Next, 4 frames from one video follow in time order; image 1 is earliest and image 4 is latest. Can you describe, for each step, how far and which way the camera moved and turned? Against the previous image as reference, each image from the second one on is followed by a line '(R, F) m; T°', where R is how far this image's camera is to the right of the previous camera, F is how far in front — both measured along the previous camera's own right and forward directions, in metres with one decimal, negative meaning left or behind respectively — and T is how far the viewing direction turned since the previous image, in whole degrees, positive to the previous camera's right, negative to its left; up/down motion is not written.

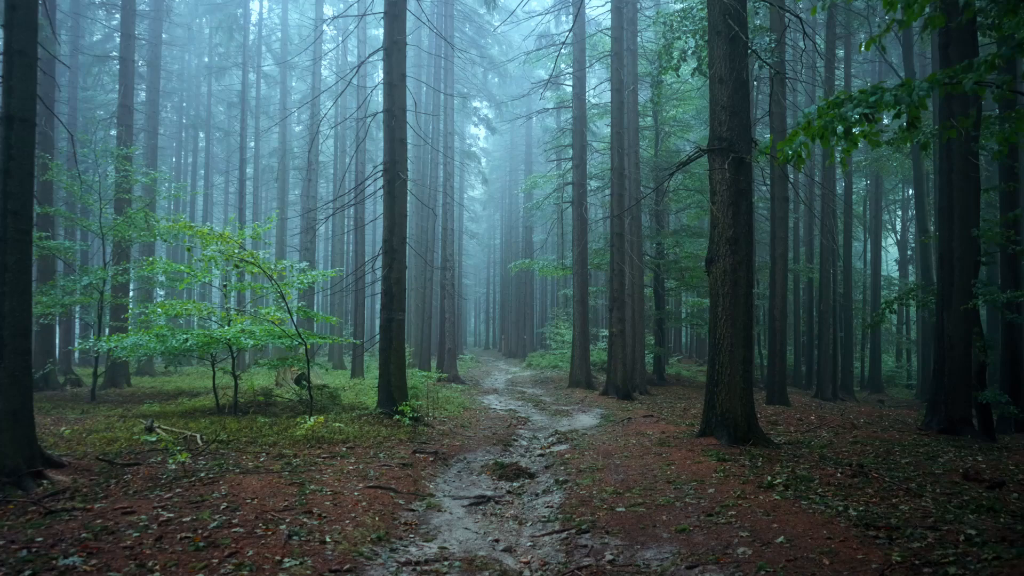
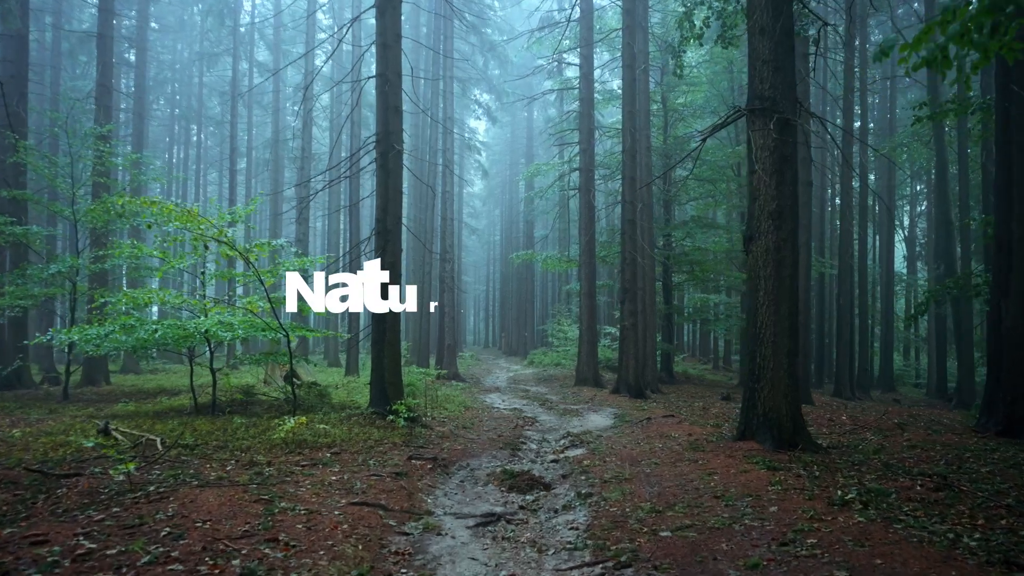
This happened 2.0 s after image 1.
(-0.1, +1.0) m; 0°
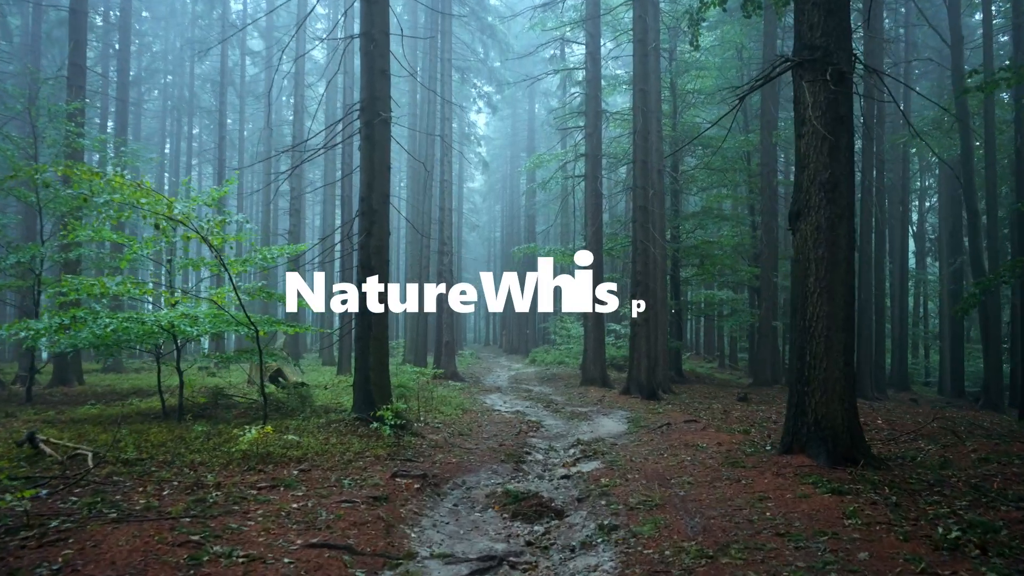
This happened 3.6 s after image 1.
(0.0, +1.1) m; 0°
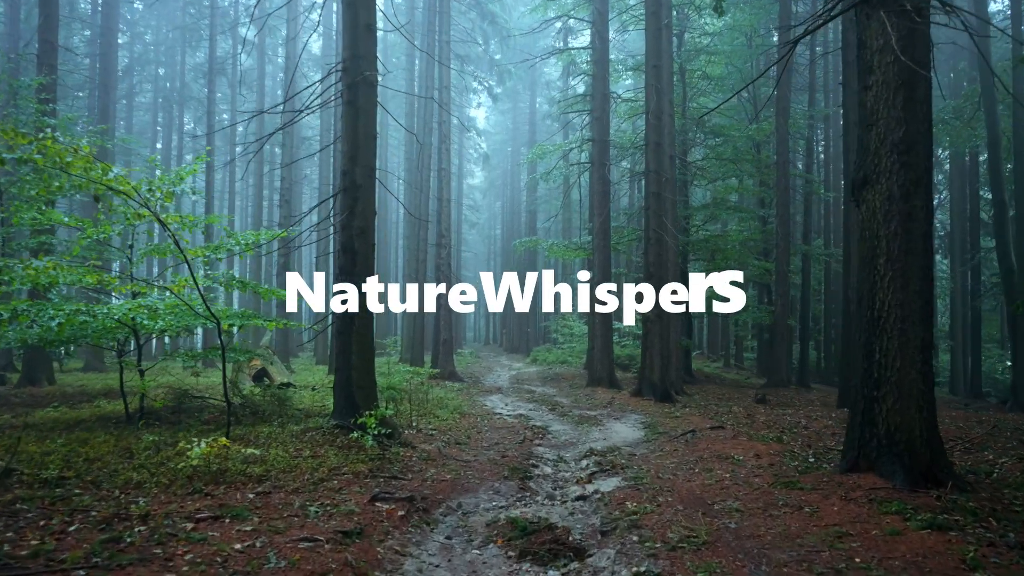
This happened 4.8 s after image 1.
(-0.1, +1.0) m; 0°
